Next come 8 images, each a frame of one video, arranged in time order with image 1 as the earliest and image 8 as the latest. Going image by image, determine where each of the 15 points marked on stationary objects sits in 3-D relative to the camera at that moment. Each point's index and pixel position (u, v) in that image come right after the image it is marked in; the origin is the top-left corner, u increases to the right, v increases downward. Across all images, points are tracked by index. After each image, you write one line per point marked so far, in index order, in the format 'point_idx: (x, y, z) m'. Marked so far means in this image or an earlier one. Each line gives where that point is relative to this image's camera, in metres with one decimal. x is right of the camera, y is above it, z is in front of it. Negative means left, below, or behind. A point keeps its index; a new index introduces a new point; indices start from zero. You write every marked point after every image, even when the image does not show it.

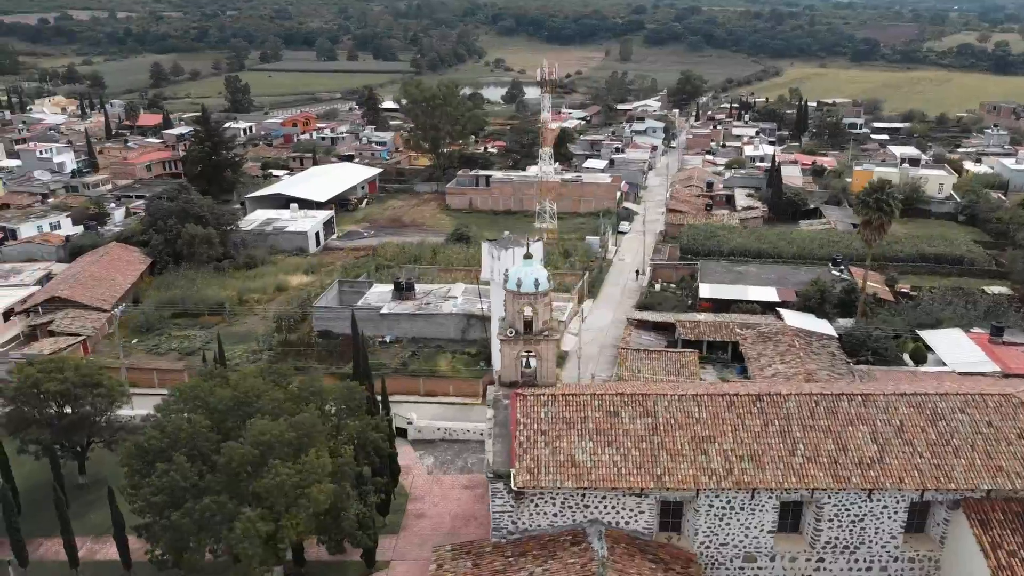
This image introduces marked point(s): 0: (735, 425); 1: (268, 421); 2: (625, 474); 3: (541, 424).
0: (+5.4, -3.3, +19.8) m
1: (-5.5, -3.0, +18.2) m
2: (+2.6, -4.3, +18.8) m
3: (+0.7, -3.3, +19.9) m
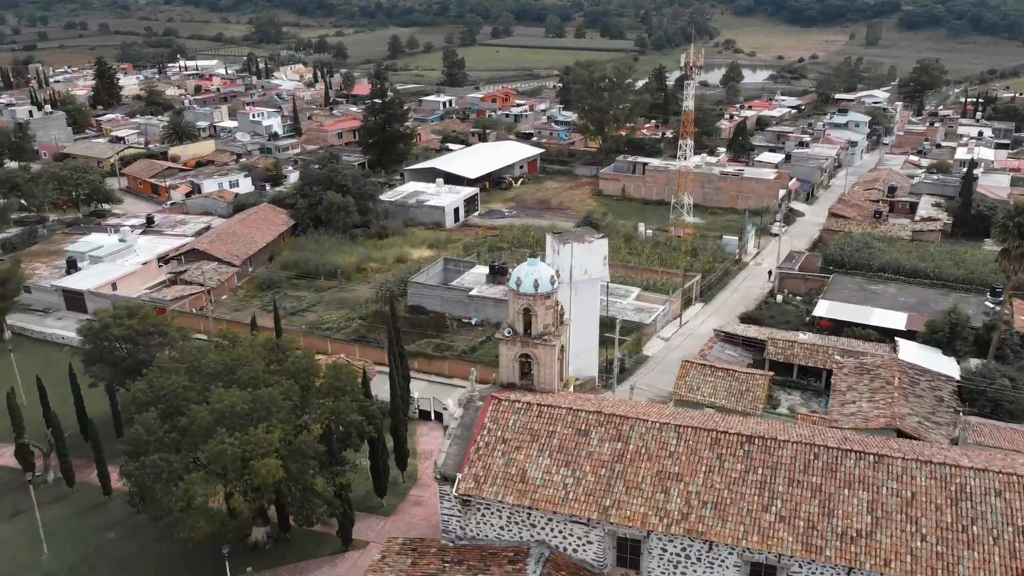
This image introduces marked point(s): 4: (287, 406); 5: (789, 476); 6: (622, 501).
0: (+4.3, -3.8, +17.6) m
1: (-6.5, -2.4, +19.0) m
2: (+1.3, -4.5, +17.5) m
3: (-0.2, -3.4, +19.0) m
4: (-5.4, -2.8, +19.4) m
5: (+5.8, -4.0, +17.2) m
6: (+2.3, -4.5, +17.3) m
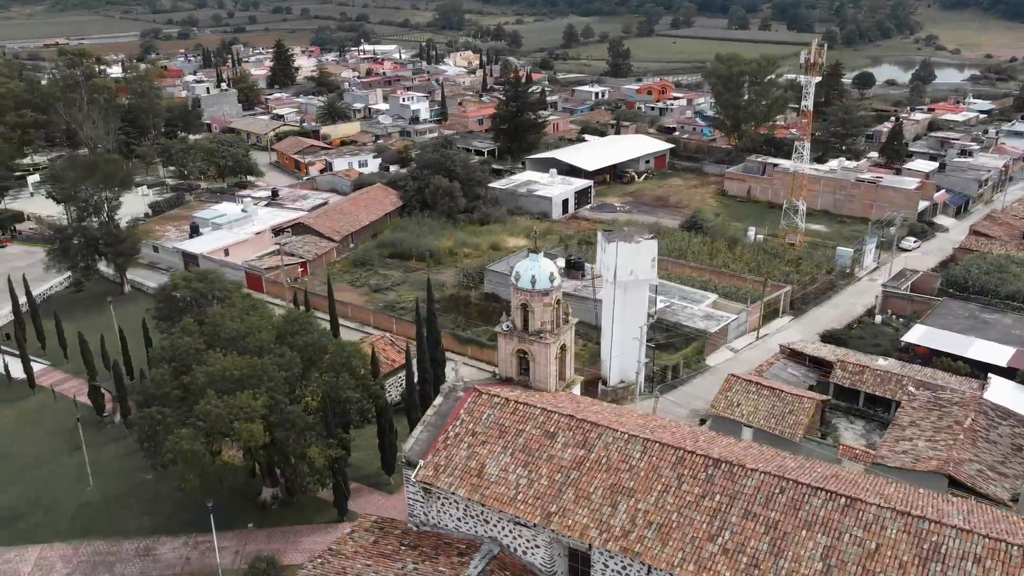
0: (+3.2, -4.1, +16.7) m
1: (-7.0, -1.7, +20.2) m
2: (+0.1, -4.5, +17.2) m
3: (-0.9, -3.2, +19.0) m
4: (-5.8, -2.2, +20.5) m
5: (+4.6, -4.3, +16.0) m
6: (+1.2, -4.6, +16.8) m
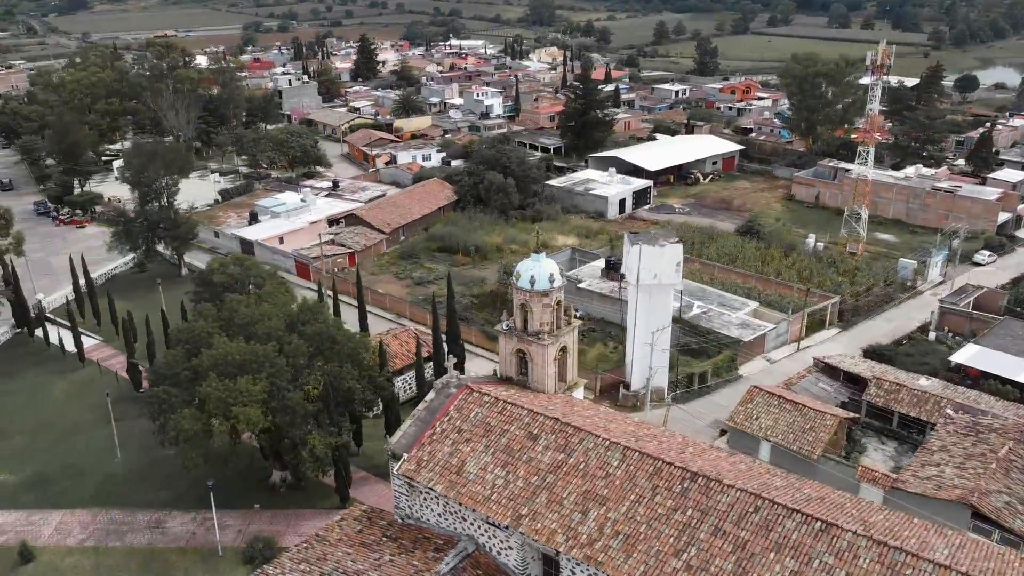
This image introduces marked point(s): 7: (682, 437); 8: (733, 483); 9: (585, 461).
0: (+2.6, -4.2, +16.4) m
1: (-7.0, -1.4, +20.9) m
2: (-0.4, -4.5, +17.2) m
3: (-1.2, -3.1, +19.0) m
4: (-5.9, -1.9, +21.0) m
5: (+3.9, -4.5, +15.5) m
6: (+0.6, -4.6, +16.7) m
7: (+3.9, -3.5, +18.9) m
8: (+4.4, -3.9, +16.2) m
9: (+1.6, -3.7, +17.3) m
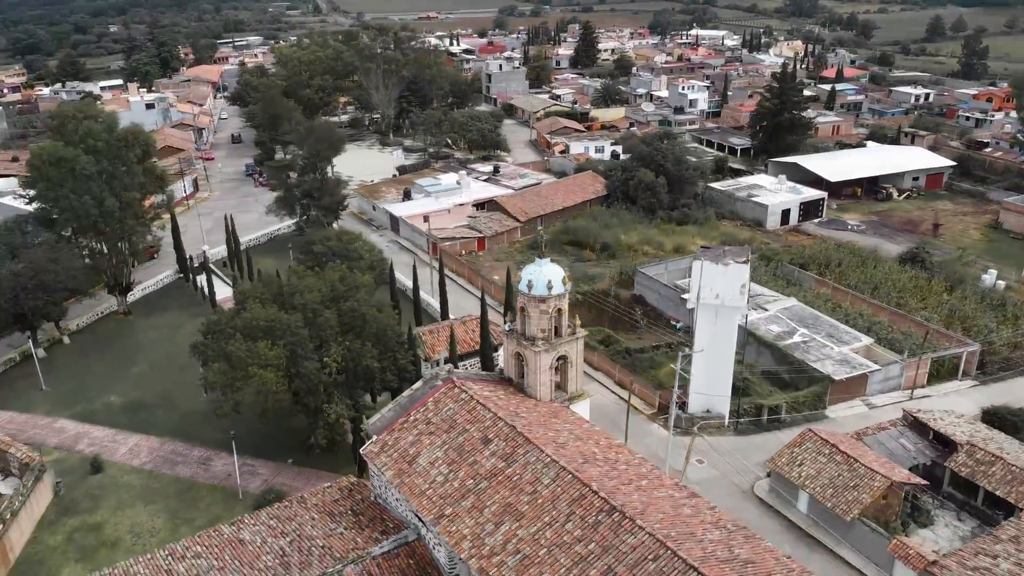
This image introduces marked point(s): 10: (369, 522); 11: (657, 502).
0: (+0.8, -4.5, +15.9) m
1: (-6.8, -0.6, +22.8) m
2: (-1.8, -4.5, +17.5) m
3: (-1.9, -3.0, +19.4) m
4: (-5.7, -1.3, +22.6) m
5: (+1.8, -5.0, +14.7) m
6: (-1.1, -4.7, +16.7) m
7: (+2.9, -4.0, +17.9) m
8: (+2.5, -4.4, +15.2) m
9: (+0.2, -3.9, +17.1) m
10: (-3.4, -5.5, +19.2) m
11: (+2.9, -4.3, +16.5) m
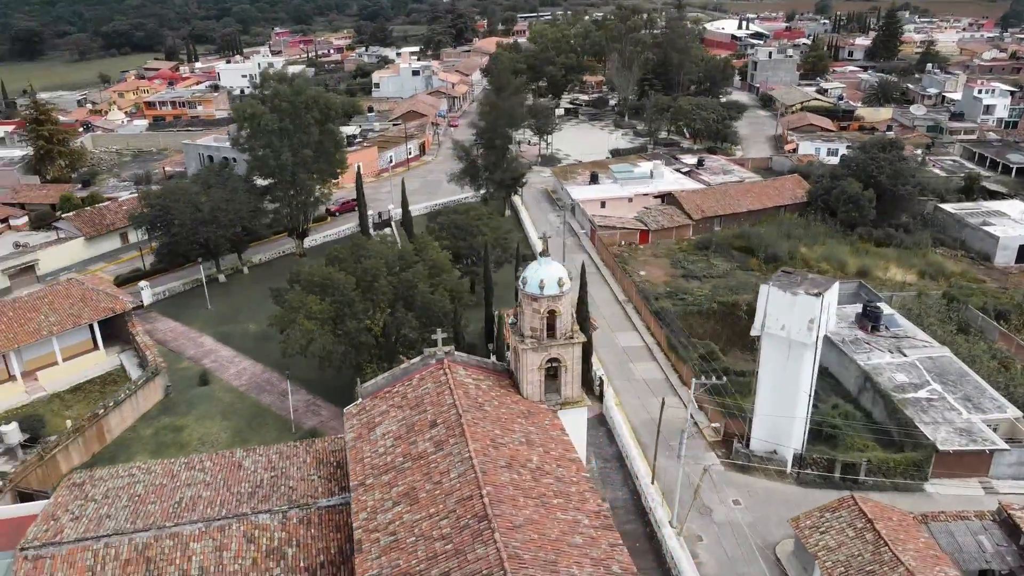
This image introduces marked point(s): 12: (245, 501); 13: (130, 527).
0: (-1.5, -4.4, +16.0) m
1: (-5.5, +0.6, +24.9) m
2: (-3.4, -4.0, +18.5) m
3: (-2.5, -2.6, +20.2) m
4: (-4.7, -0.2, +24.5) m
5: (-1.1, -5.0, +14.6) m
6: (-3.0, -4.3, +17.5) m
7: (+1.2, -4.3, +17.2) m
8: (-0.1, -4.6, +14.8) m
9: (-1.6, -3.7, +17.3) m
10: (-4.3, -4.8, +20.6) m
11: (+0.7, -4.6, +15.8) m
12: (-6.4, -5.1, +19.5) m
13: (-8.8, -5.5, +18.7) m
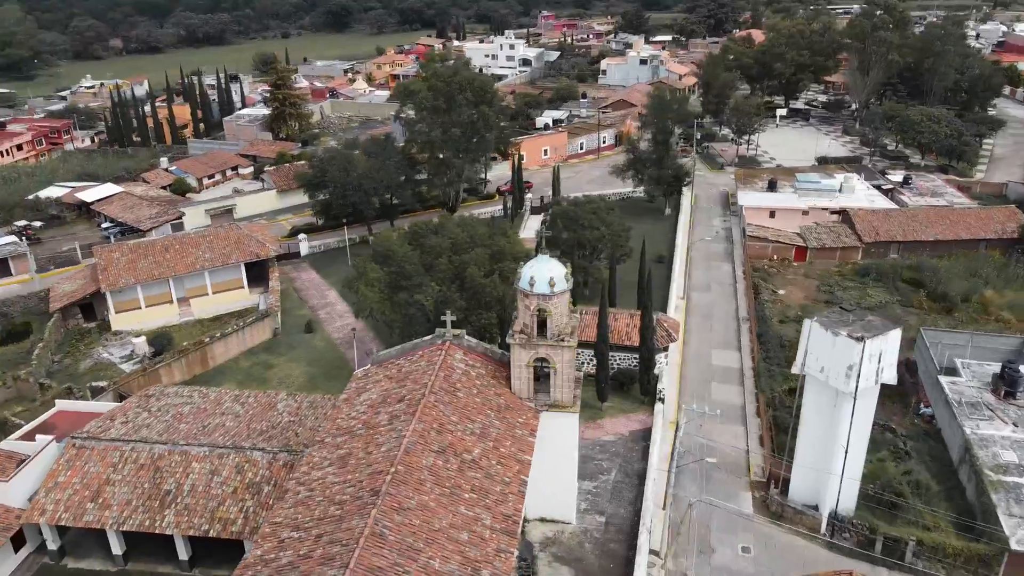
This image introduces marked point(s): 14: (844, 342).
0: (-3.3, -4.0, +16.8) m
1: (-3.6, +1.5, +26.4) m
2: (-4.3, -3.3, +19.7) m
3: (-2.7, -2.0, +21.1) m
4: (-3.1, +0.6, +25.7) m
5: (-3.5, -4.6, +15.4) m
6: (-4.2, -3.6, +18.7) m
7: (-0.4, -4.2, +17.1) m
8: (-2.5, -4.3, +15.2) m
9: (-2.9, -3.3, +18.1) m
10: (-4.6, -3.9, +22.1) m
11: (-1.4, -4.4, +16.0) m
12: (-6.9, -4.0, +21.7) m
13: (-9.5, -4.0, +21.7) m
14: (+7.9, -1.3, +19.4) m
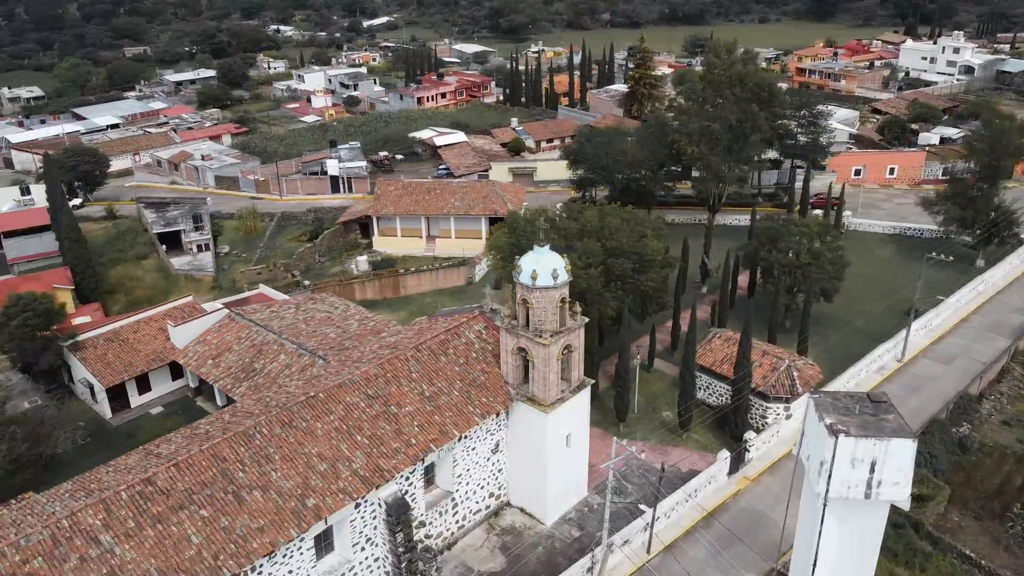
0: (-5.2, -2.5, +19.5) m
1: (+0.7, +2.3, +27.3) m
2: (-4.3, -1.8, +22.4) m
3: (-2.1, -1.0, +22.7) m
4: (+0.6, +1.4, +26.6) m
5: (-6.3, -3.0, +18.4) m
6: (-5.0, -2.1, +21.6) m
7: (-2.8, -3.5, +18.3) m
8: (-5.4, -3.0, +17.8) m
9: (-4.1, -2.0, +20.3) m
10: (-3.5, -2.5, +24.7) m
11: (-4.2, -3.4, +17.8) m
12: (-5.7, -1.9, +25.5) m
13: (-7.8, -1.3, +26.9) m
14: (+6.0, -2.8, +15.7) m
